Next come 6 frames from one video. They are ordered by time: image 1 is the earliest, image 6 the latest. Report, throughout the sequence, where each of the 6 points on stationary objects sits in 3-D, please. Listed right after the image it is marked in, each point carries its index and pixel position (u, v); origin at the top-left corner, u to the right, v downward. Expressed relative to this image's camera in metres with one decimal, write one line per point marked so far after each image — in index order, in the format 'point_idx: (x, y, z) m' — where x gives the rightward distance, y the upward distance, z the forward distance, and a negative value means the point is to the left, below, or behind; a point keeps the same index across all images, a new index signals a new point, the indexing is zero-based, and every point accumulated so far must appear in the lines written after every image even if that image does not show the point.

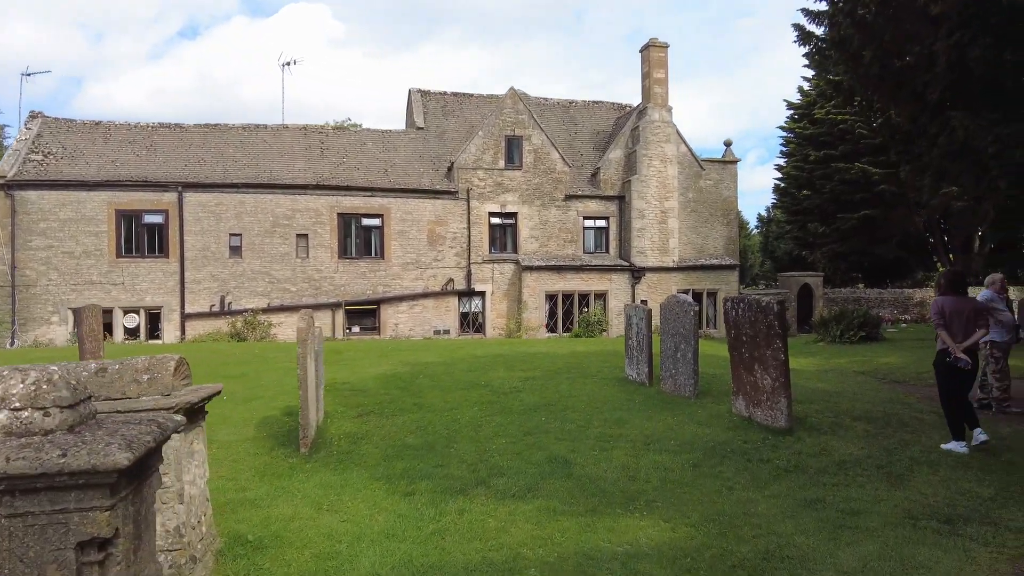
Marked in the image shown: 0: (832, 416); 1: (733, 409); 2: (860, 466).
0: (+4.2, -1.7, +8.6) m
1: (+2.9, -1.6, +8.8) m
2: (+3.4, -1.8, +6.5) m
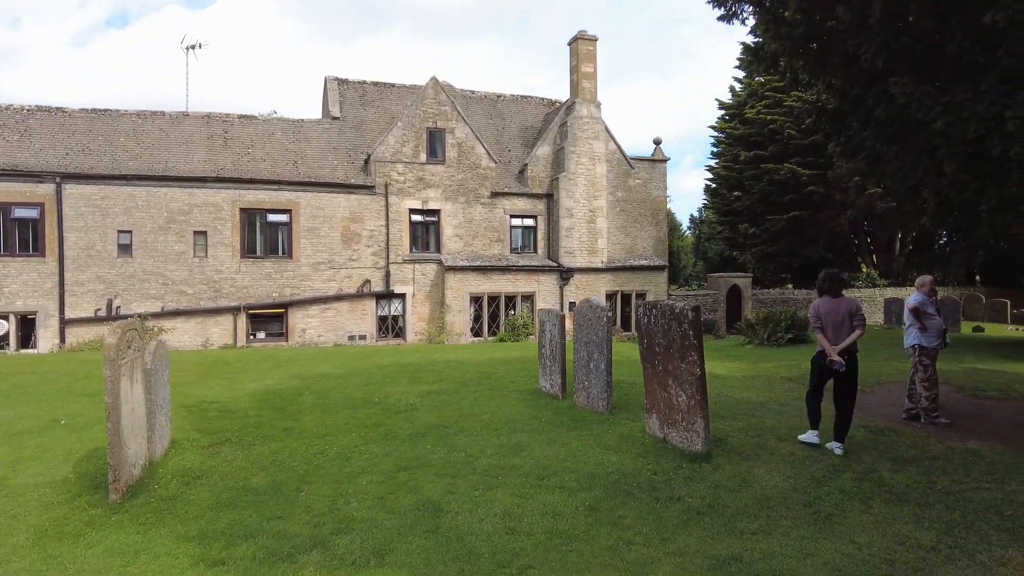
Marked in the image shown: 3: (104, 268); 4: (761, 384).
0: (+2.8, -1.7, +7.7) m
1: (+1.6, -1.7, +7.8) m
2: (+2.3, -1.8, +5.5) m
3: (-12.2, +0.6, +19.9) m
4: (+4.6, -1.8, +12.4) m
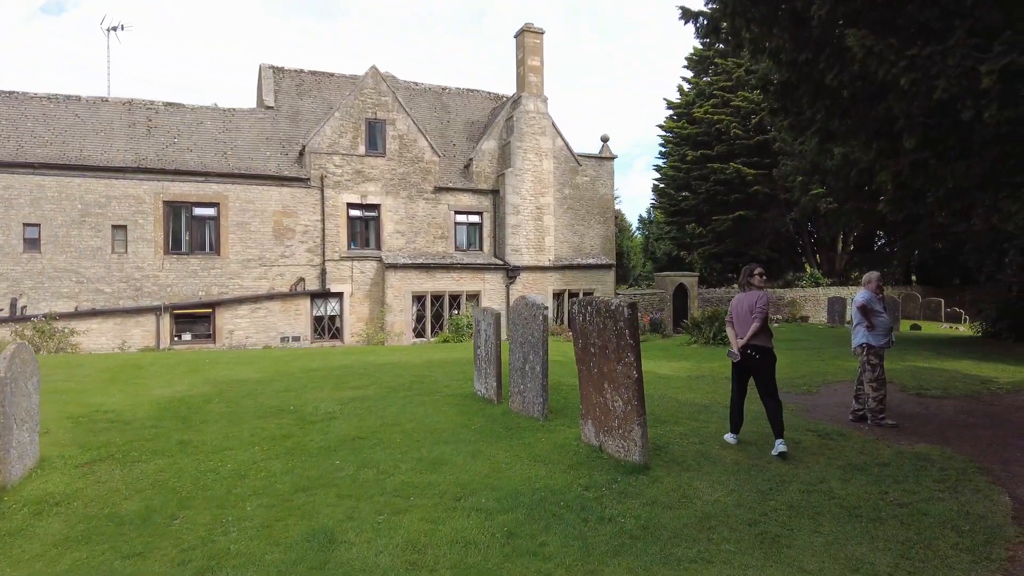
0: (+2.0, -1.7, +7.1) m
1: (+0.7, -1.6, +7.1) m
2: (+1.6, -1.7, +4.9) m
3: (-13.8, +0.6, +18.3) m
4: (+3.5, -1.7, +12.0) m
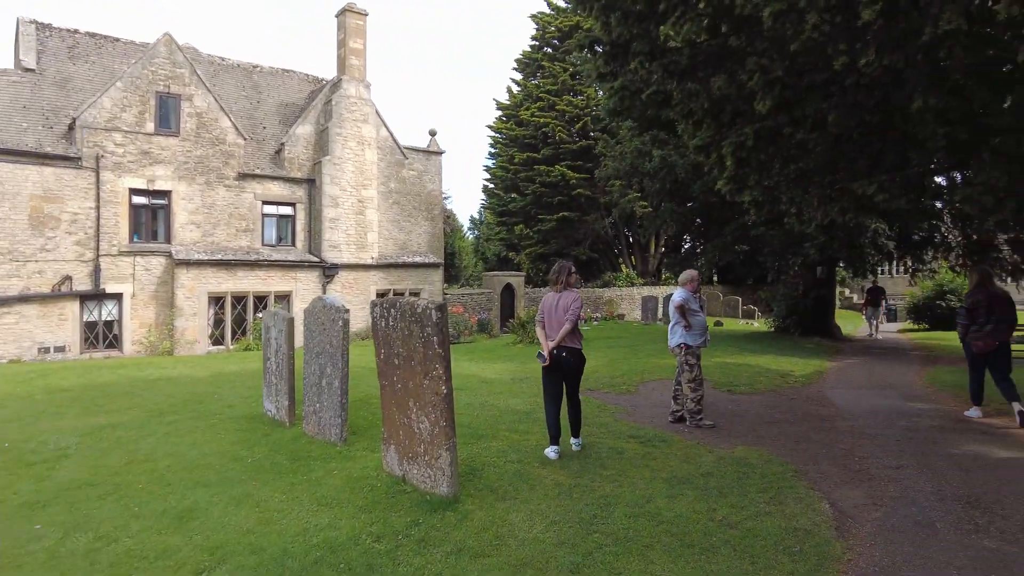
0: (+0.1, -1.6, +6.3) m
1: (-1.2, -1.6, +6.0) m
2: (+0.2, -1.7, +4.1) m
3: (-18.0, +0.7, +13.2) m
4: (+0.3, -1.7, +11.4) m
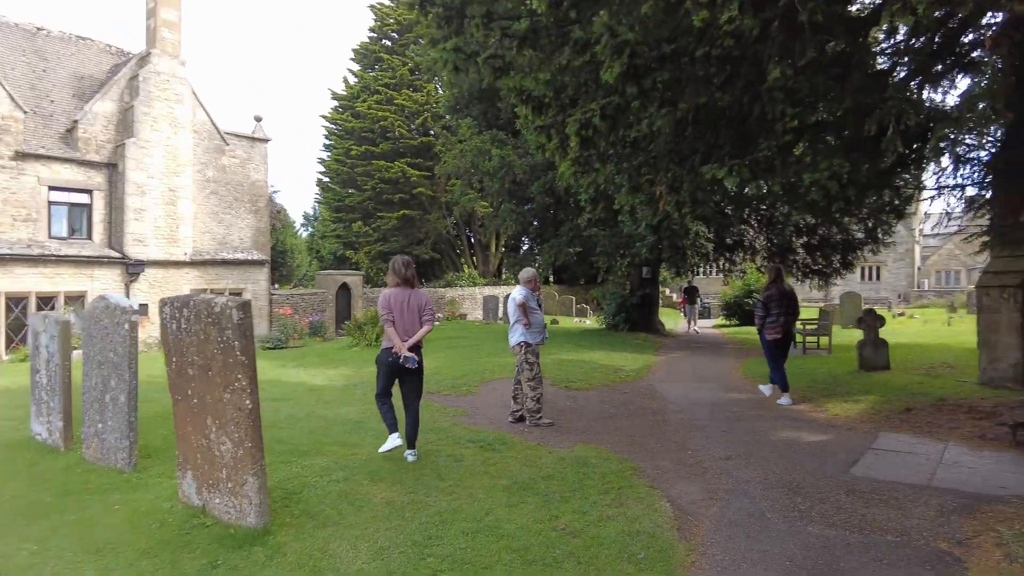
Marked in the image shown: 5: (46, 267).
0: (-1.4, -1.6, +5.6) m
1: (-2.5, -1.6, +5.0) m
2: (-0.7, -1.7, +3.5) m
3: (-20.6, +0.6, +8.2) m
4: (-2.4, -1.7, +10.6) m
5: (-11.9, +0.6, +17.1) m
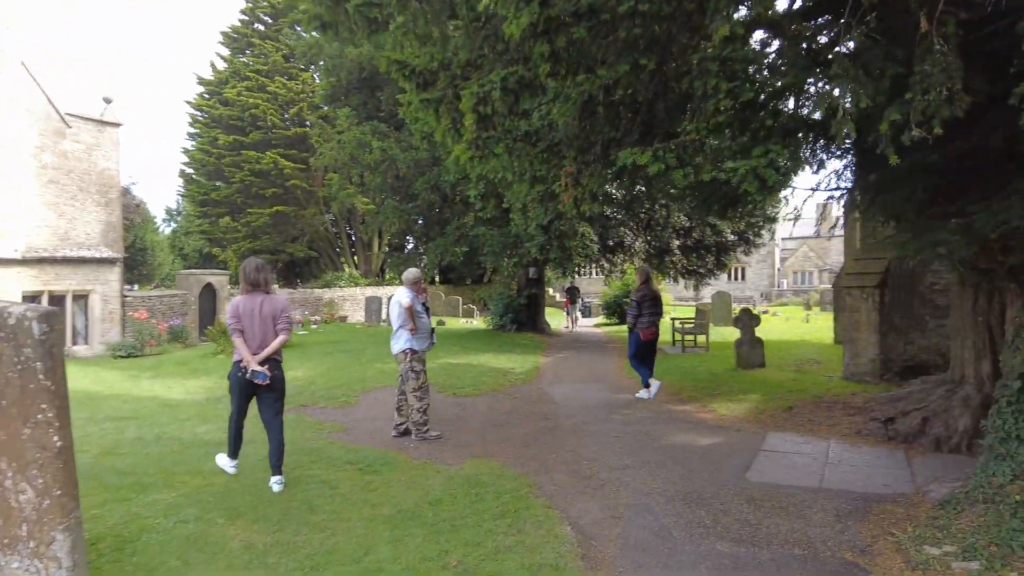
0: (-2.2, -1.6, +4.8) m
1: (-3.2, -1.6, +4.0) m
2: (-1.2, -1.7, +2.8) m
3: (-21.6, +0.6, +4.0) m
4: (-4.0, -1.7, +9.5) m
5: (-14.5, +0.5, +14.2) m
